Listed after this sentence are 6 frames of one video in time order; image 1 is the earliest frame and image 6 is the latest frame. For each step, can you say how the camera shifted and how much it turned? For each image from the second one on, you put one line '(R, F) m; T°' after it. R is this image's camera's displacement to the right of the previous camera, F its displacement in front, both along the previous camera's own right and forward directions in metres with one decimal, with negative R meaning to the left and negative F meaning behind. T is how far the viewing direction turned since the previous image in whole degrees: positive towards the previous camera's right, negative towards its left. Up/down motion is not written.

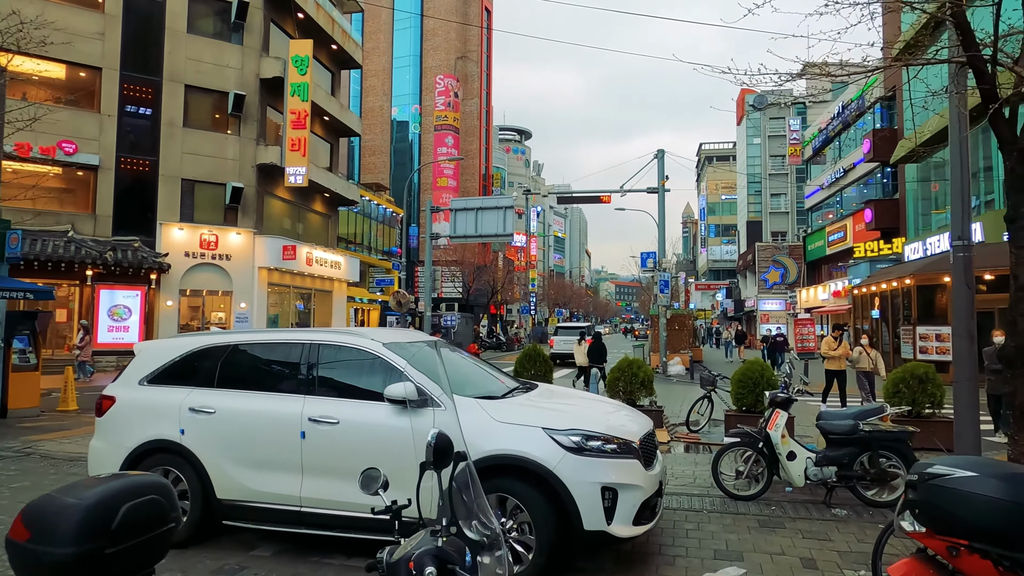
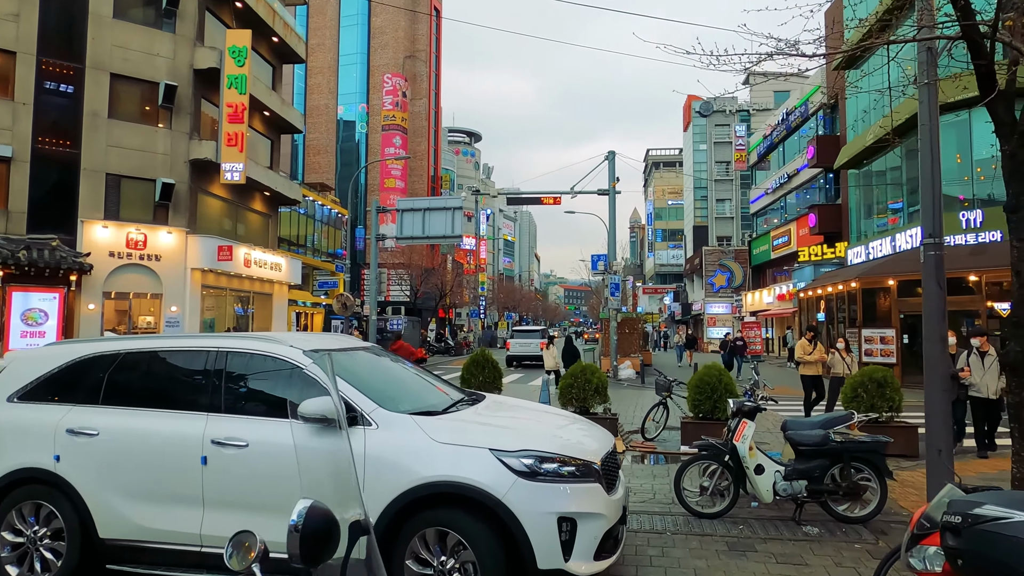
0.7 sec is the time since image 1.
(0.0, +0.6) m; +4°
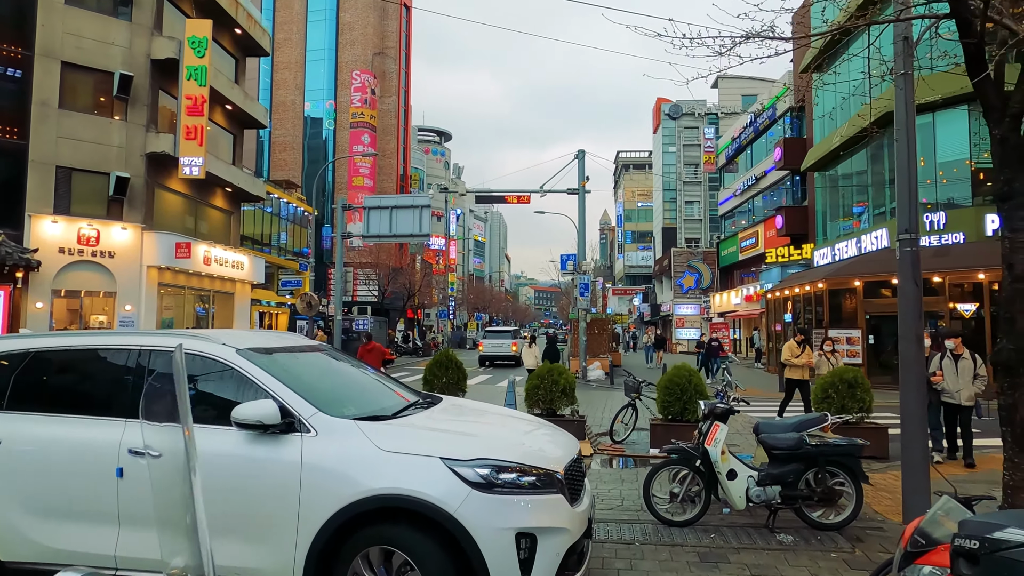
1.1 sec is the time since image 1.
(+0.1, +0.3) m; +3°
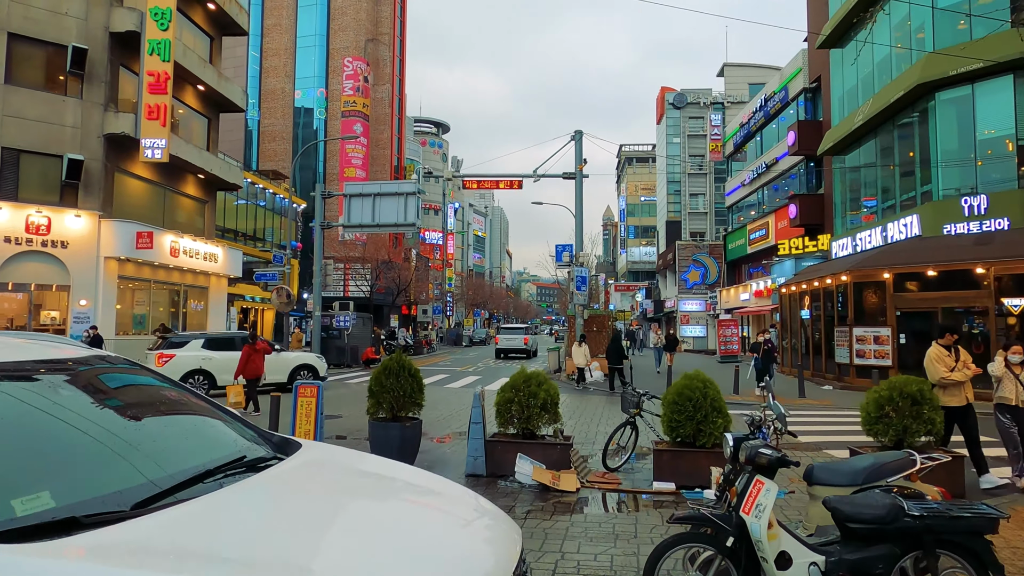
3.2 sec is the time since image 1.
(+0.4, +1.9) m; 0°
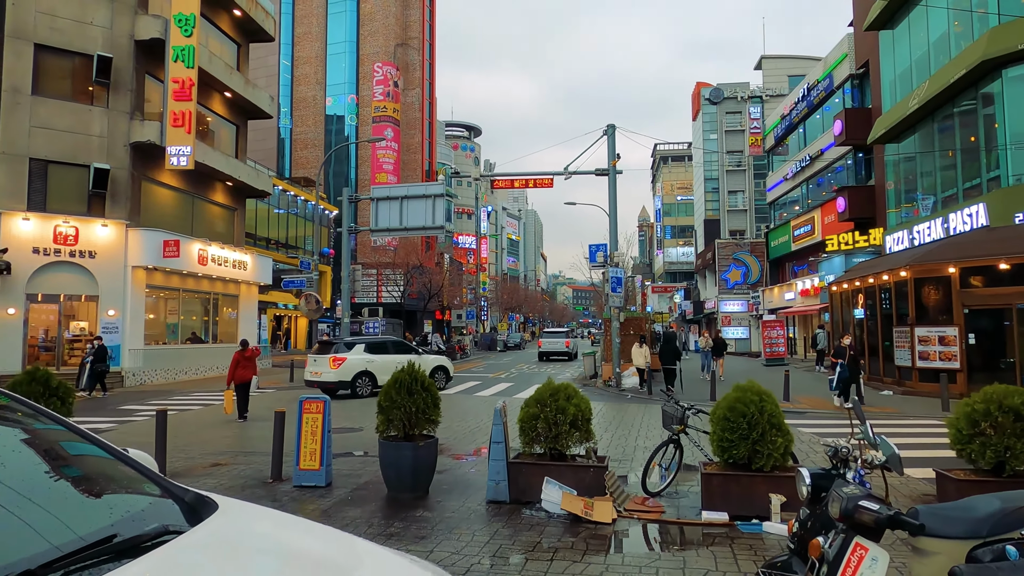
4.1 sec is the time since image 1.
(+0.1, +0.8) m; -3°
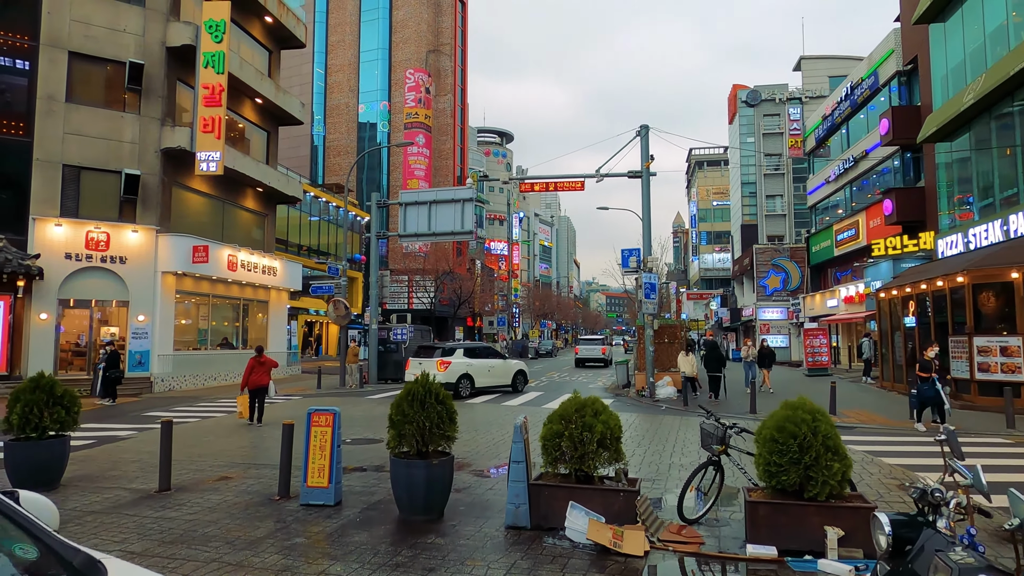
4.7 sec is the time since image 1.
(+0.1, +0.6) m; -3°
